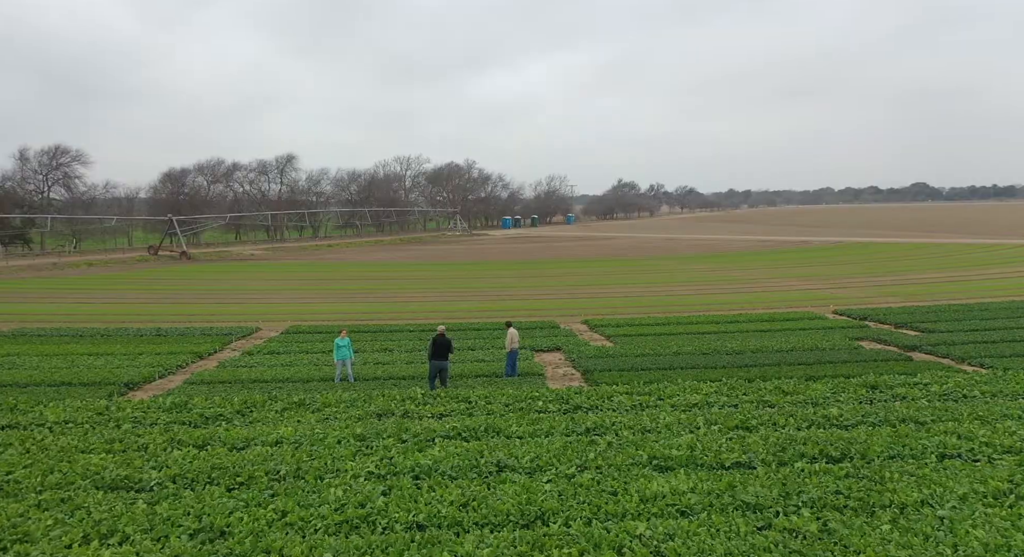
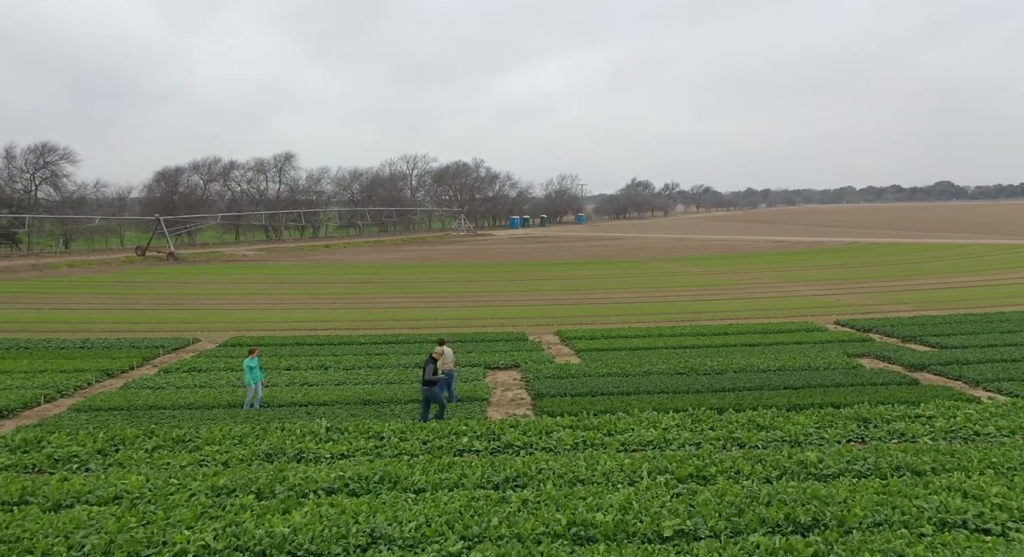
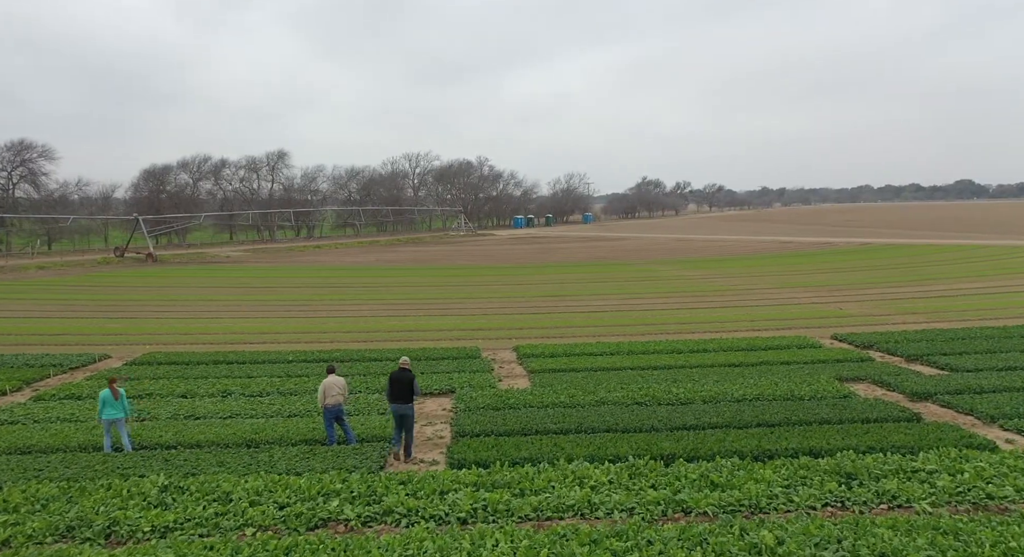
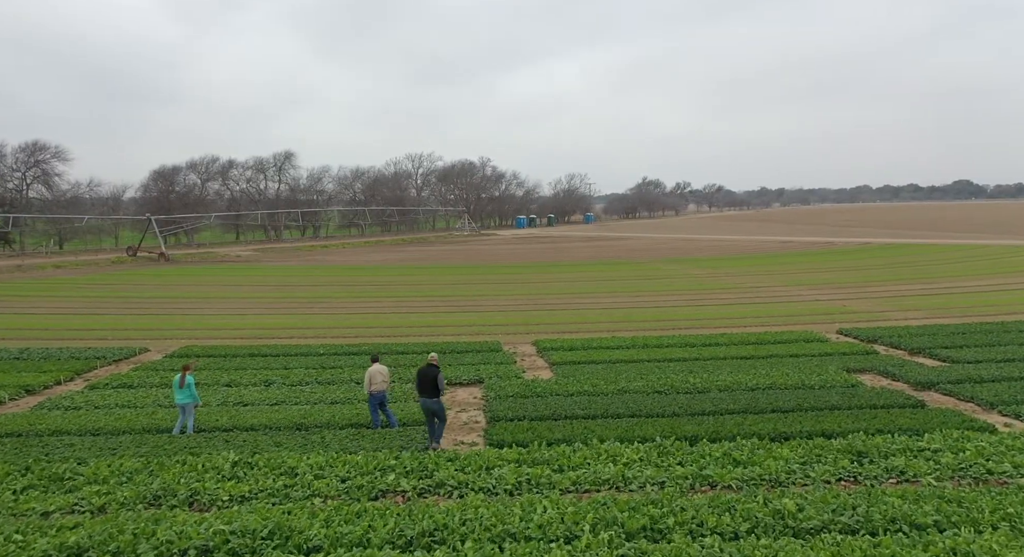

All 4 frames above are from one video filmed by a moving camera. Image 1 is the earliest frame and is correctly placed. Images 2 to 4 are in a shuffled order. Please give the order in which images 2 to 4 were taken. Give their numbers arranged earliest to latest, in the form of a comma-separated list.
2, 4, 3
